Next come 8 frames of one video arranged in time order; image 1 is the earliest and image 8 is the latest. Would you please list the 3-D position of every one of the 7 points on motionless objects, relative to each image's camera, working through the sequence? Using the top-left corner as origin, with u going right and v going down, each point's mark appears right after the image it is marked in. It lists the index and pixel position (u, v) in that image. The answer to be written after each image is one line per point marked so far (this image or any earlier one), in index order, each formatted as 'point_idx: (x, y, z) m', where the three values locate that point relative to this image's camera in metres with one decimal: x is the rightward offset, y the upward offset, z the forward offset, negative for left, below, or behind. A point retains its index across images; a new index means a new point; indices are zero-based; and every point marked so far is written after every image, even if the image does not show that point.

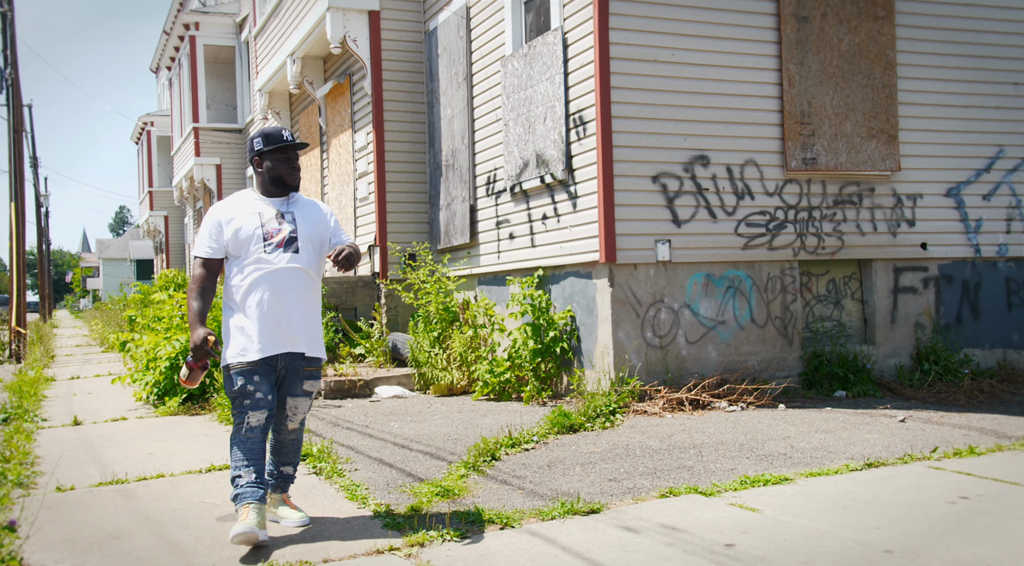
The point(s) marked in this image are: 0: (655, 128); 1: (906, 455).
0: (+1.3, +1.4, +8.4) m
1: (+2.6, -1.2, +6.4) m
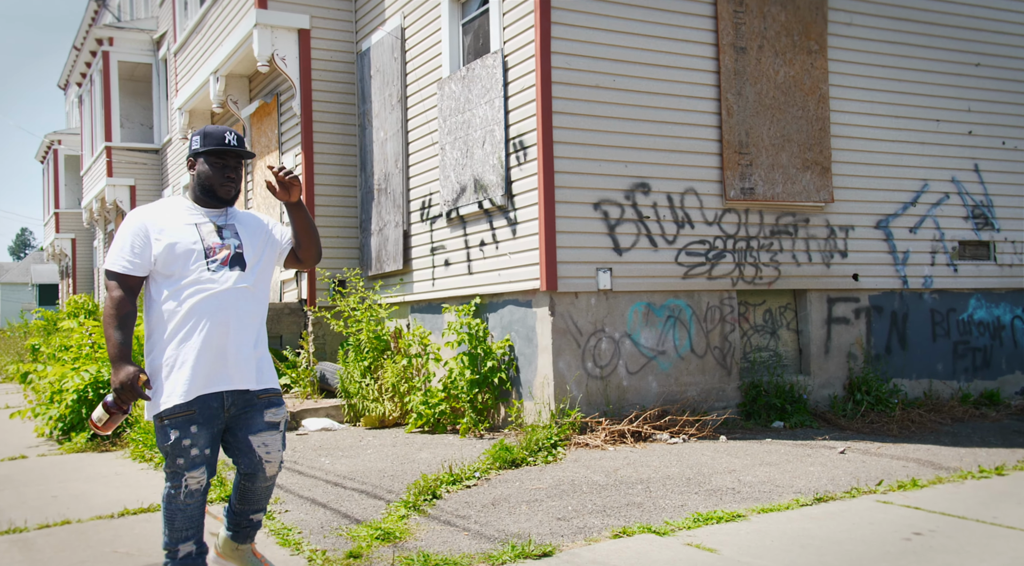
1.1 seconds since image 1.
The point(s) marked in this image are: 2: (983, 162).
0: (+0.8, +1.1, +8.3) m
1: (+2.3, -1.4, +6.3) m
2: (+5.6, +1.4, +11.5) m
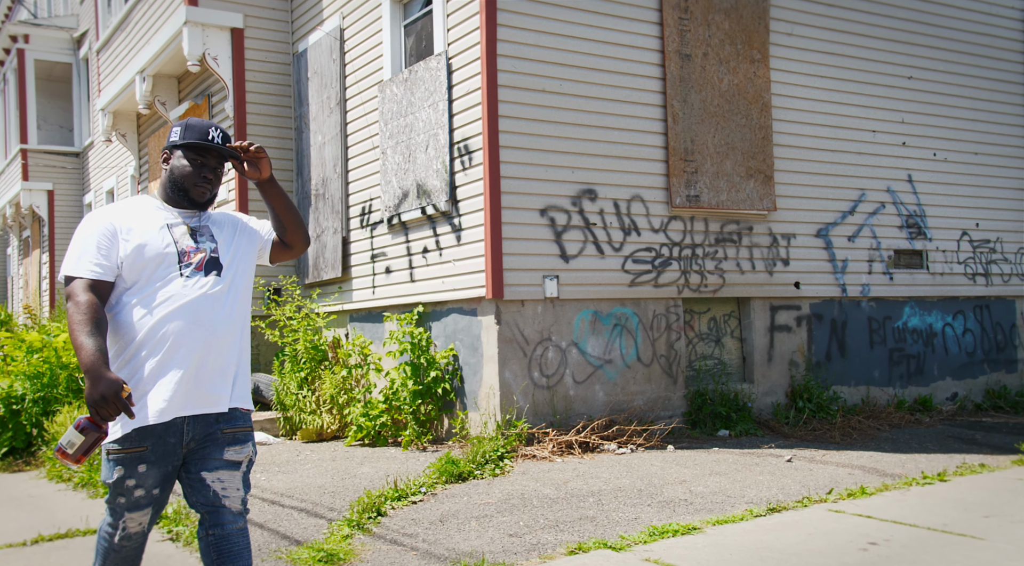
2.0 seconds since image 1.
0: (+0.3, +1.0, +8.2) m
1: (+1.9, -1.4, +6.3) m
2: (+4.9, +1.3, +11.7) m
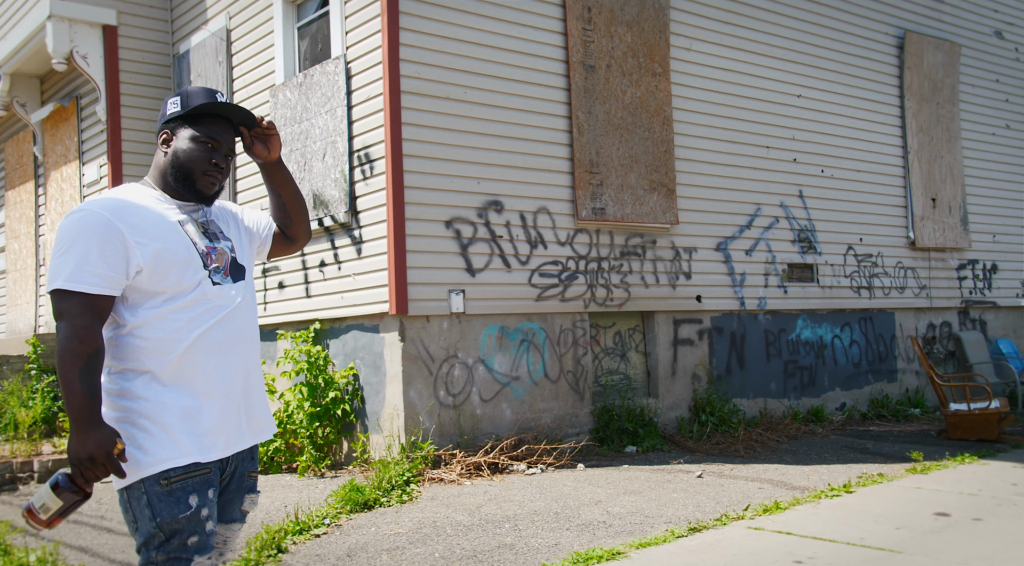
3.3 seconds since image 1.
0: (-0.5, +0.9, +7.8) m
1: (+1.4, -1.5, +6.2) m
2: (+3.7, +1.2, +12.0) m
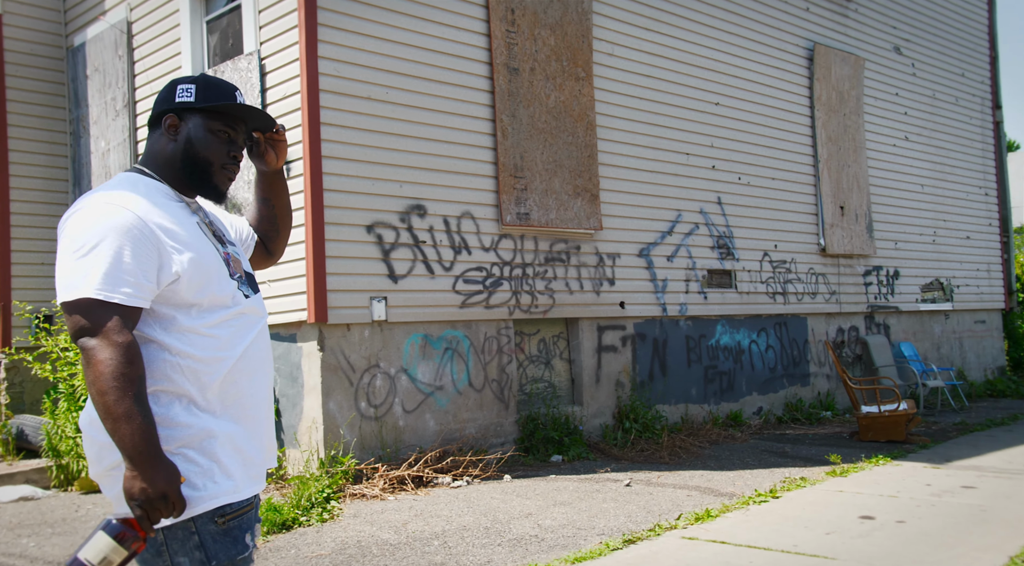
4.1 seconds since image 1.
0: (-1.1, +0.9, +7.6) m
1: (+0.9, -1.5, +6.0) m
2: (+2.7, +1.1, +12.1) m
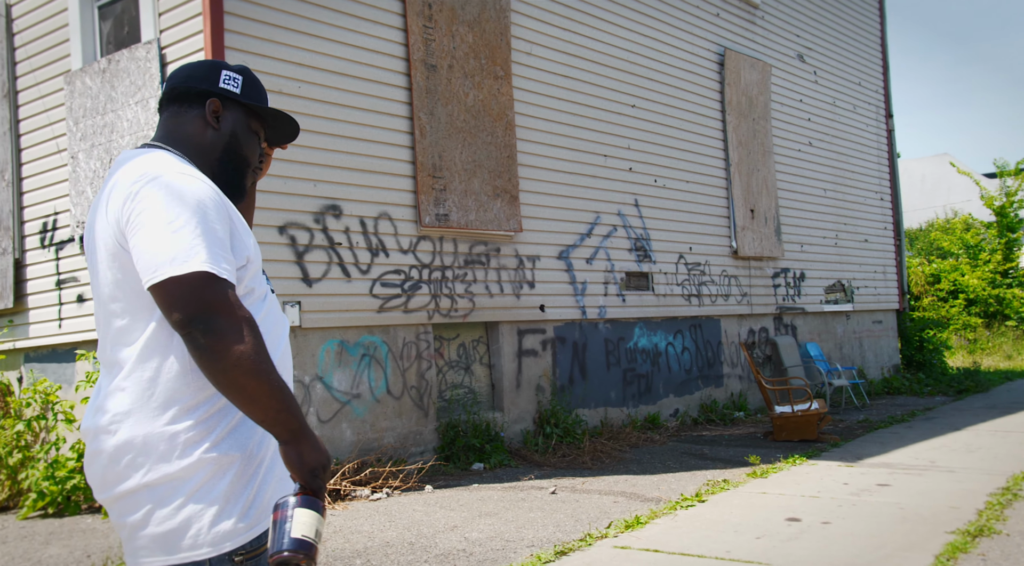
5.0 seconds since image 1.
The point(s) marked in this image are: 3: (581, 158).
0: (-1.7, +0.8, +7.2) m
1: (+0.5, -1.5, +5.9) m
2: (+1.6, +1.1, +12.1) m
3: (+0.8, +1.4, +11.0) m
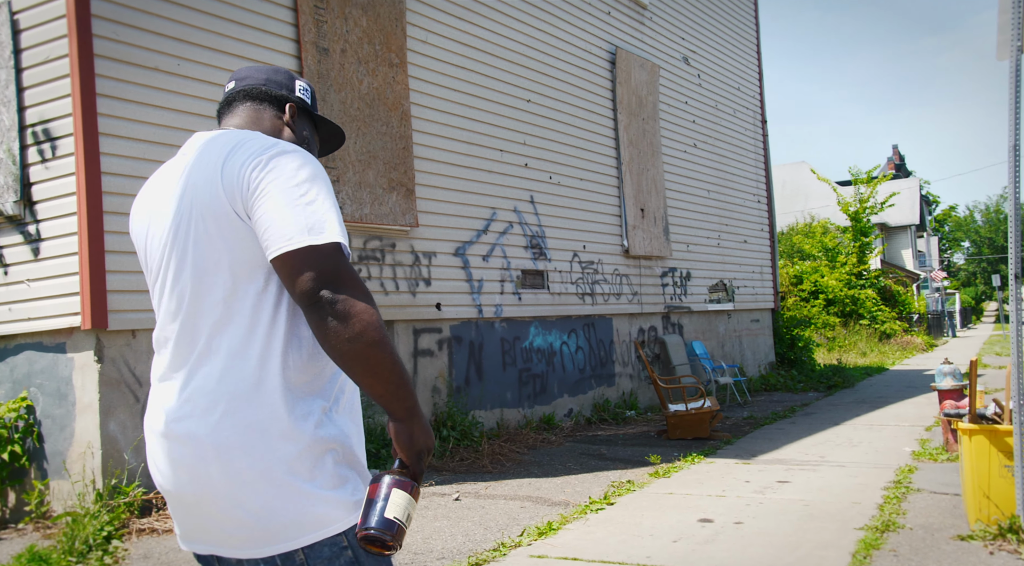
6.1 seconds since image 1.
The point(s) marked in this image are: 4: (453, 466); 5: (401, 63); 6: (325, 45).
0: (-2.4, +0.9, +6.6) m
1: (-0.1, -1.5, +5.5) m
2: (+0.3, +1.1, +11.8) m
3: (-0.4, +1.5, +10.7) m
4: (-0.5, -1.6, +8.3) m
5: (-1.0, +2.0, +8.8) m
6: (-1.6, +2.0, +8.0) m
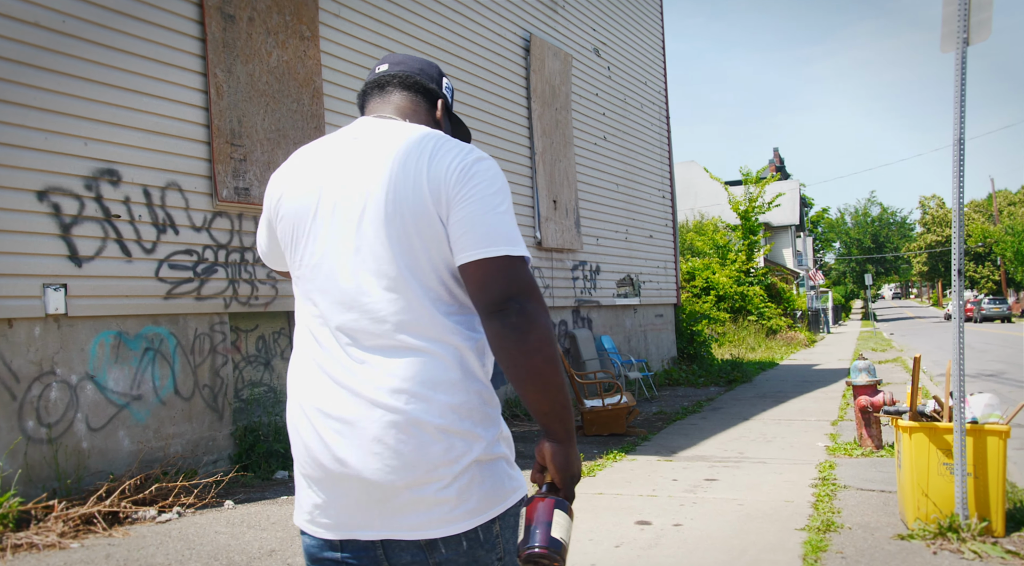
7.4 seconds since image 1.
0: (-2.9, +1.0, +5.9) m
1: (-0.5, -1.4, +5.1) m
2: (-0.7, +1.2, +11.3) m
3: (-1.3, +1.6, +10.2) m
4: (-1.2, -1.5, +7.8) m
5: (-1.7, +2.1, +8.2) m
6: (-2.1, +2.1, +7.3) m
